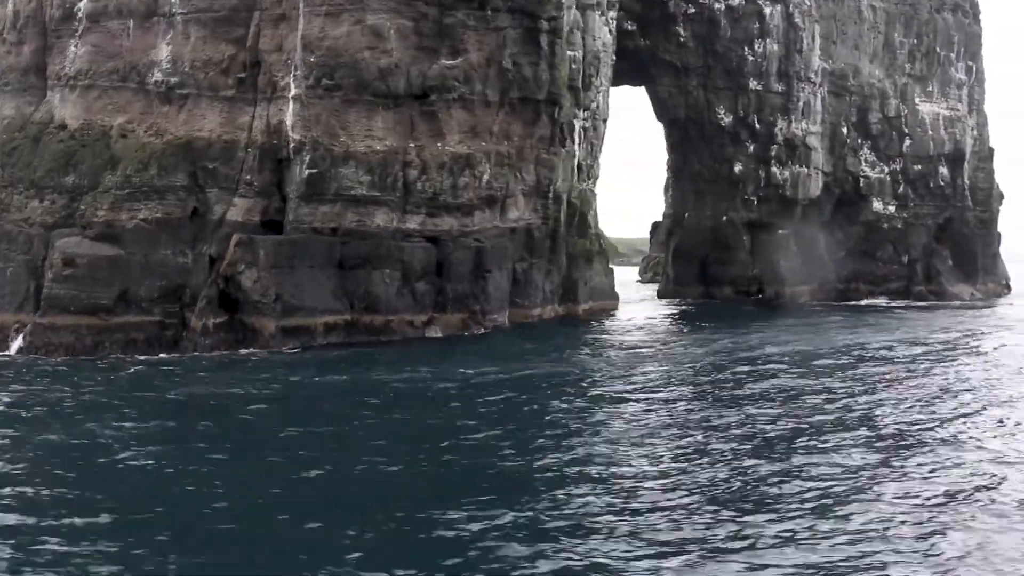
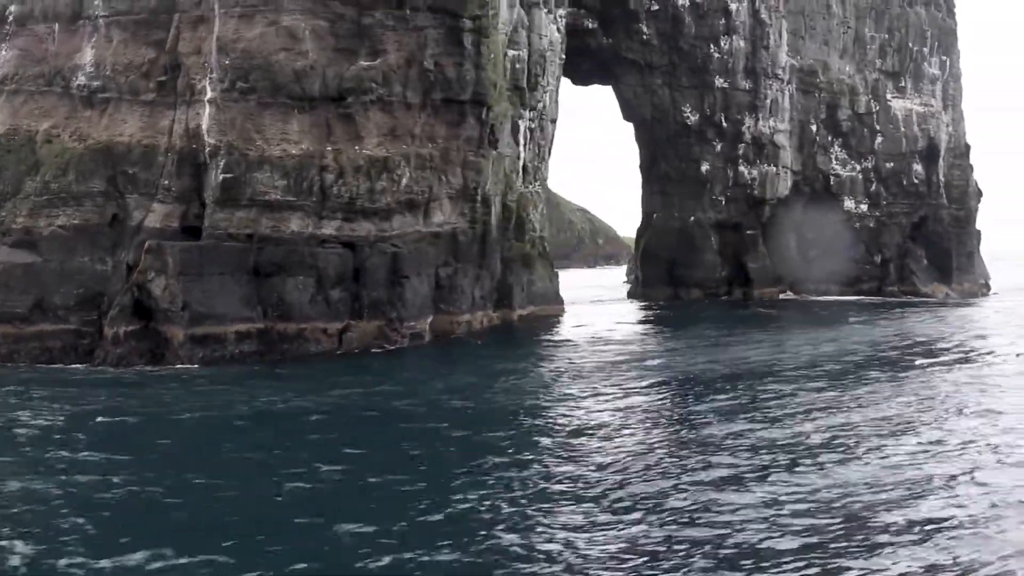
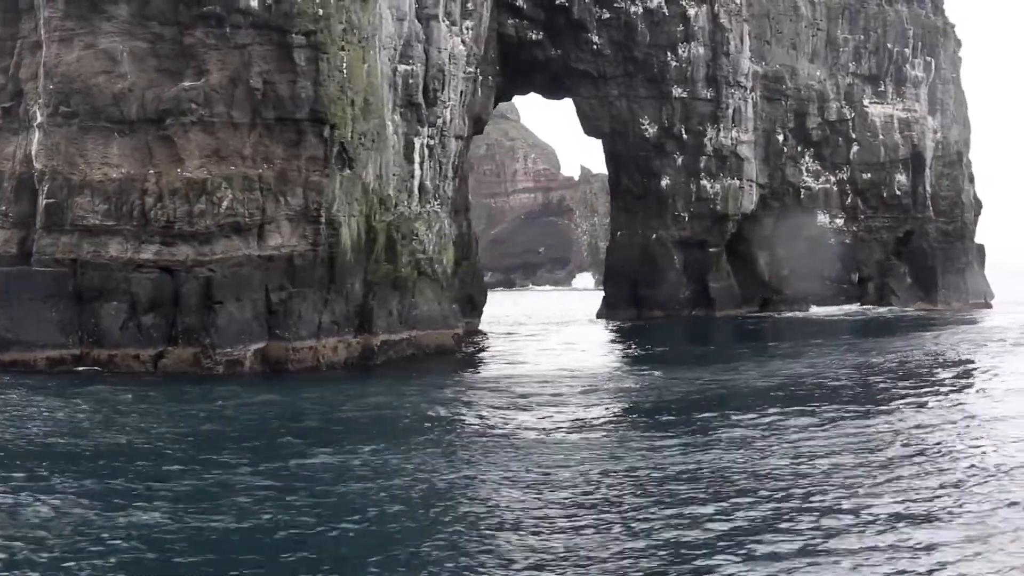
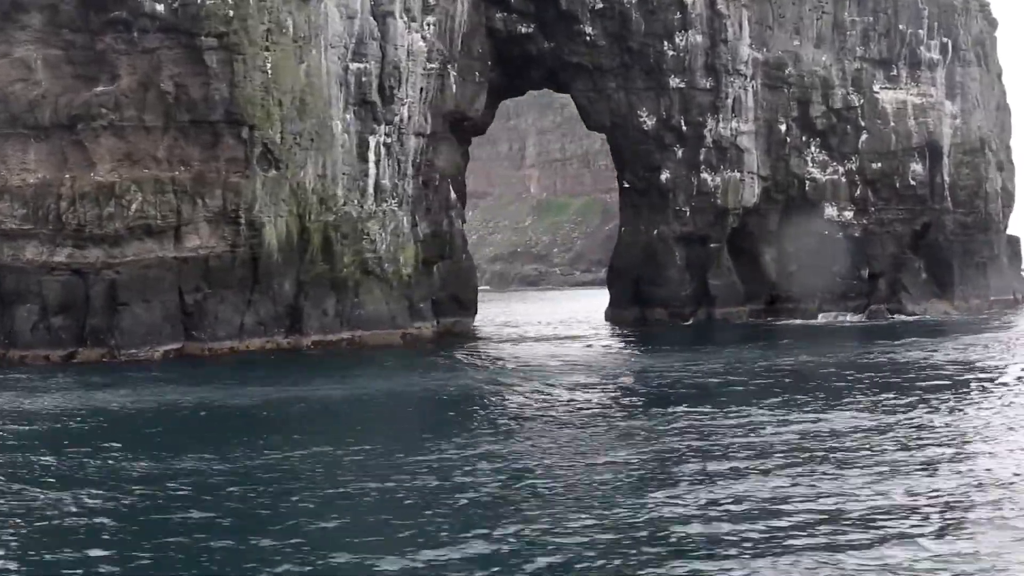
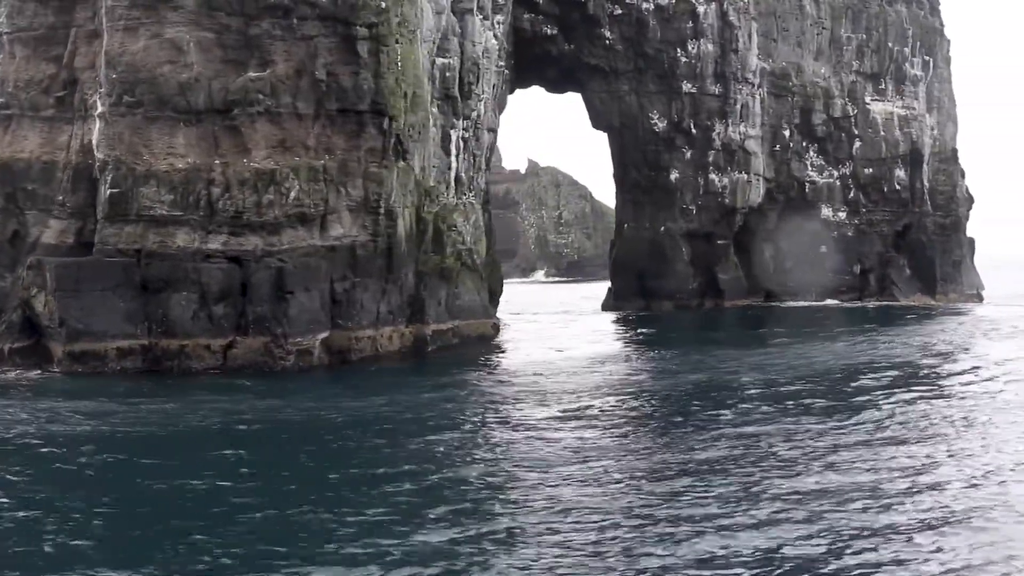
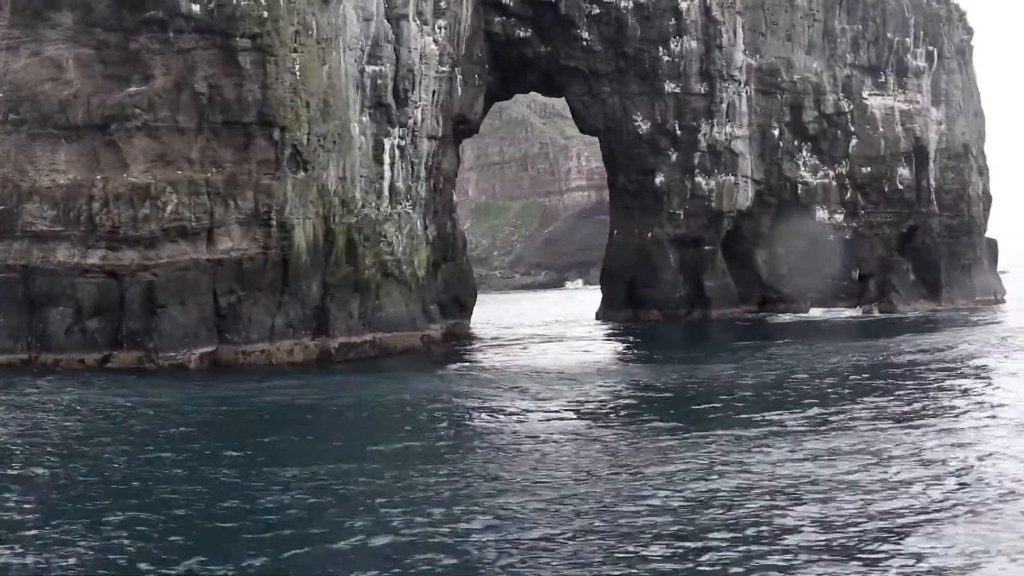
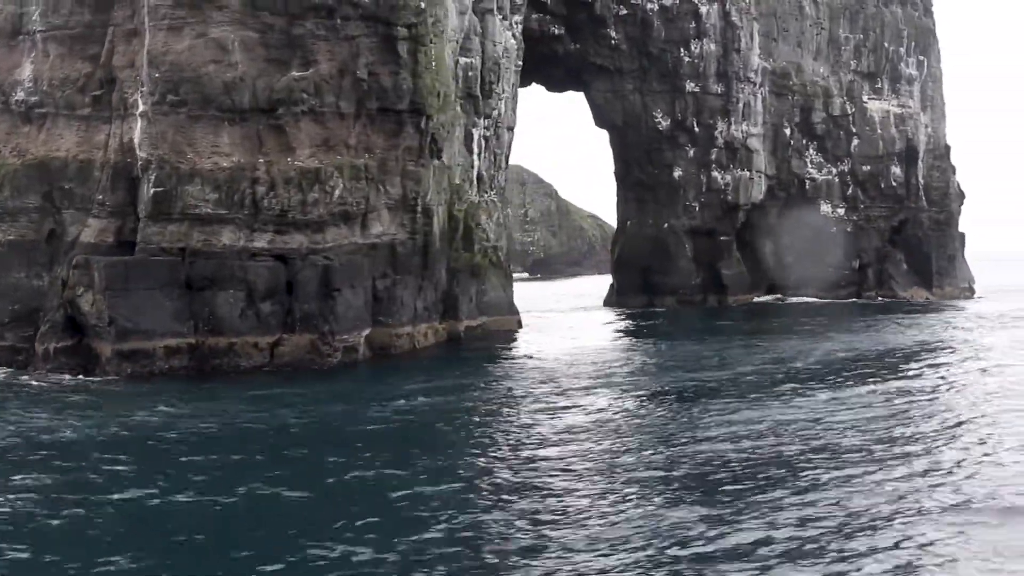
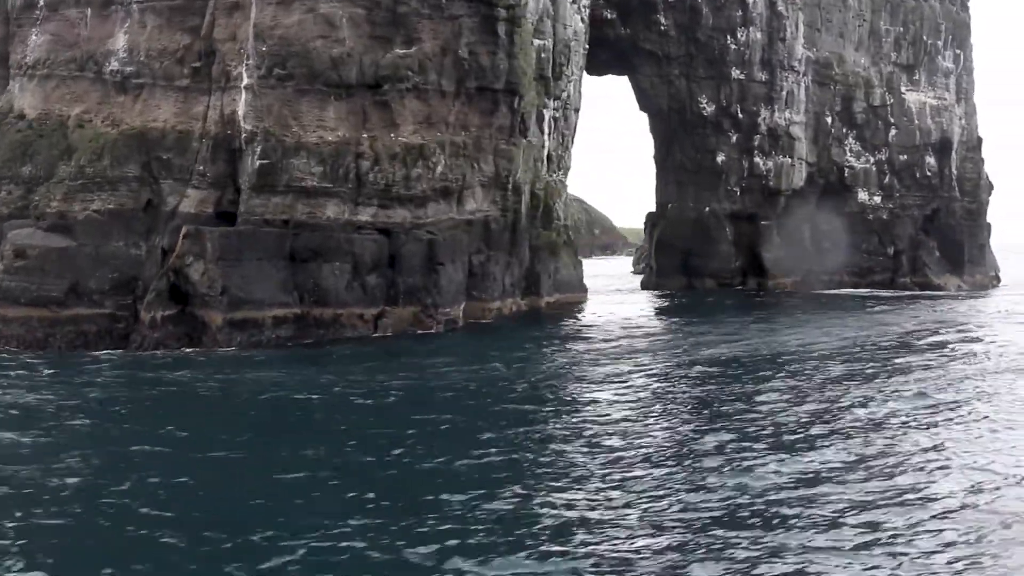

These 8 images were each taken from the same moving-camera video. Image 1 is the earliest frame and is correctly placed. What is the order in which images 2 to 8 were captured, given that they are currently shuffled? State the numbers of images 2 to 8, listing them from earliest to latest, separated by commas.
8, 2, 7, 5, 3, 6, 4
